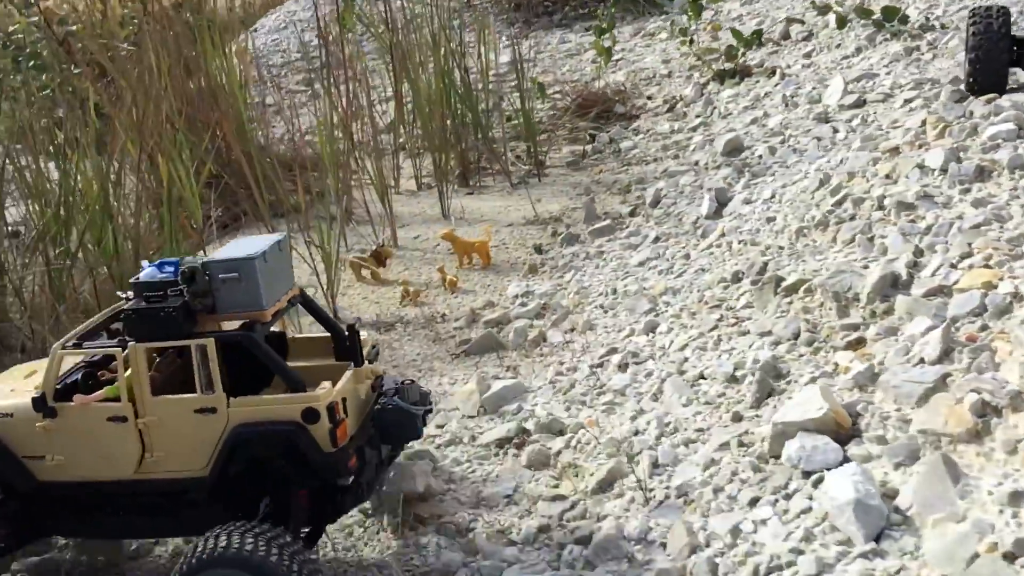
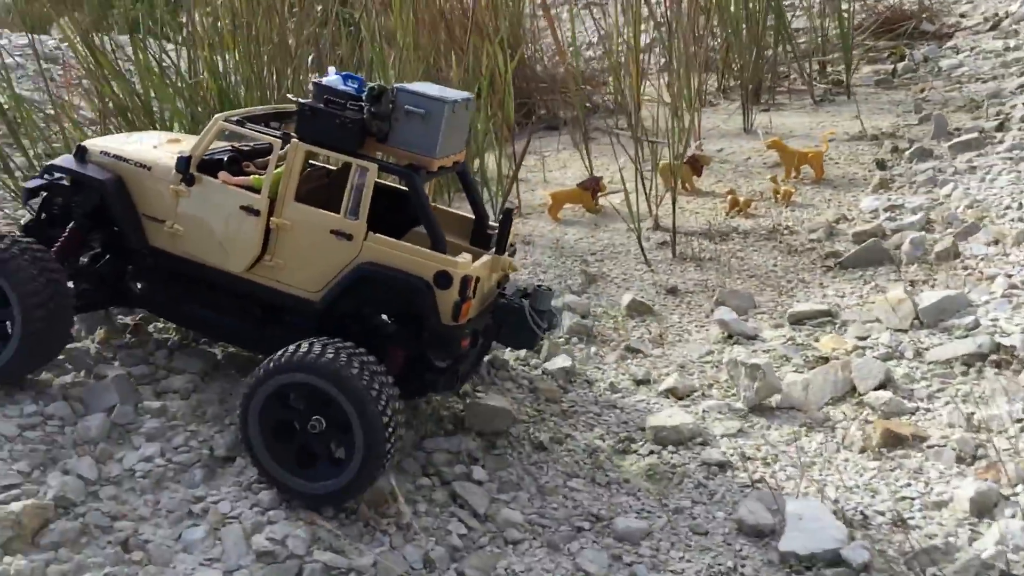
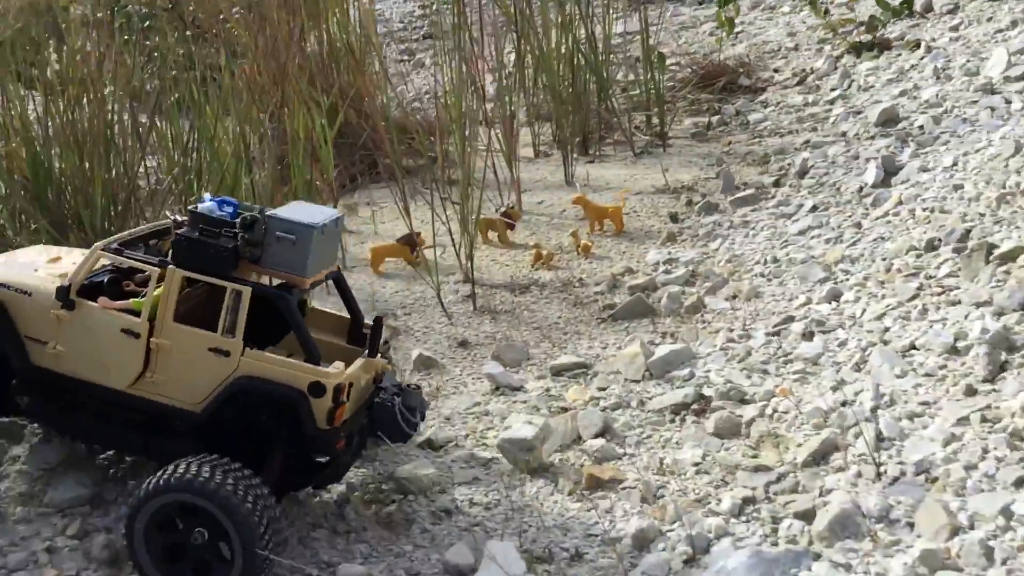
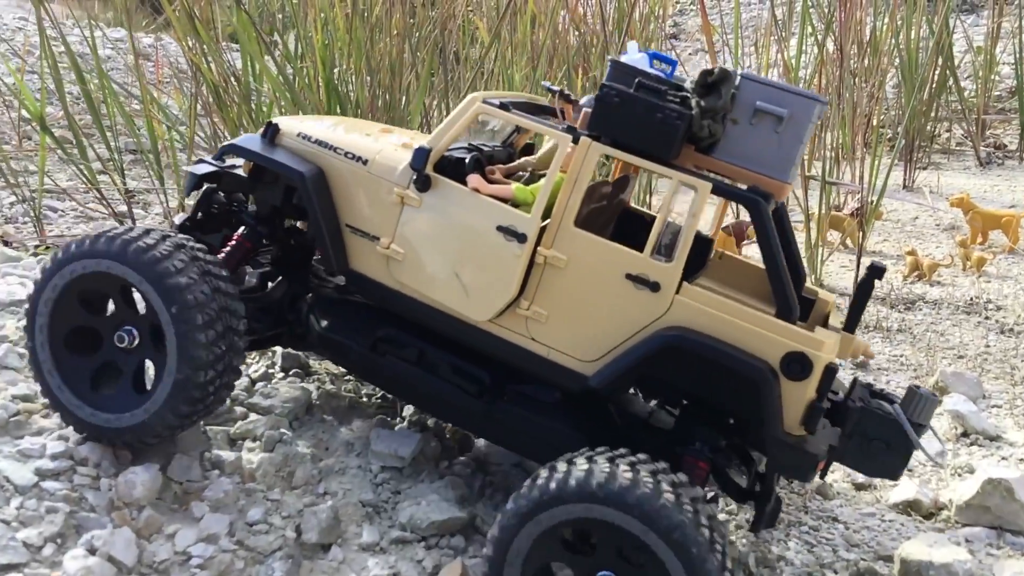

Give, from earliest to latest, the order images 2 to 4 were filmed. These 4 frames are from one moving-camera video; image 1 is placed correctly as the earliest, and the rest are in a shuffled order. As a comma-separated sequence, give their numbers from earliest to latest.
3, 2, 4
